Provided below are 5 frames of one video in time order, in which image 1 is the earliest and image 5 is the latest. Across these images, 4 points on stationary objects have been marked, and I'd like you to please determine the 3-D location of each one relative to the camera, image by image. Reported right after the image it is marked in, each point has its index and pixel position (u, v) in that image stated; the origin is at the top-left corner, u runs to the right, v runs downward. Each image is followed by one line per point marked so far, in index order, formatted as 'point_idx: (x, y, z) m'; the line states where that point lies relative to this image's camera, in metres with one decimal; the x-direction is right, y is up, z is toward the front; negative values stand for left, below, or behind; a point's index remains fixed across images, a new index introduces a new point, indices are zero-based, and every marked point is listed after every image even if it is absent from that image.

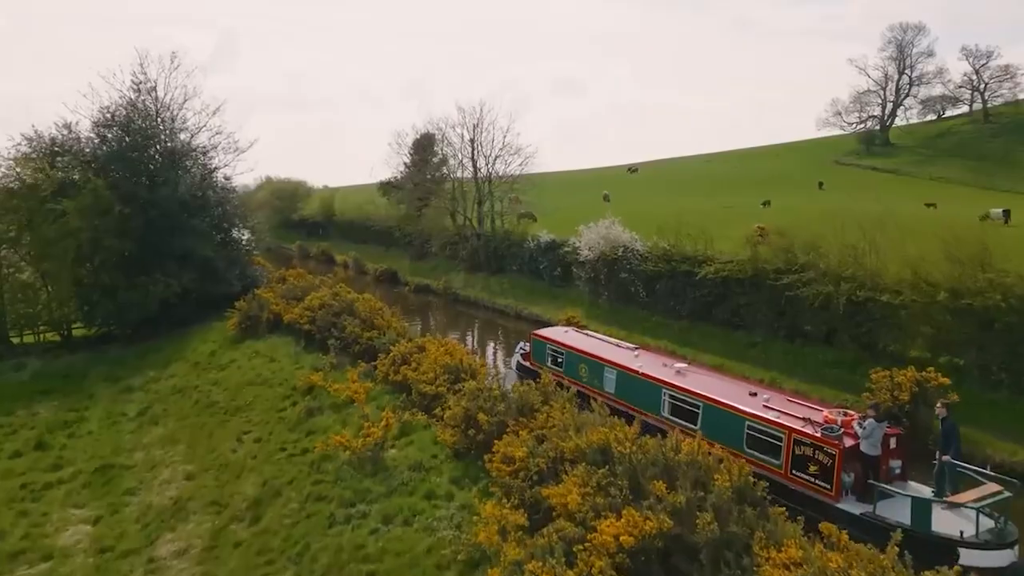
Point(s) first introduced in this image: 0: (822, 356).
0: (+7.9, -1.7, +17.4) m
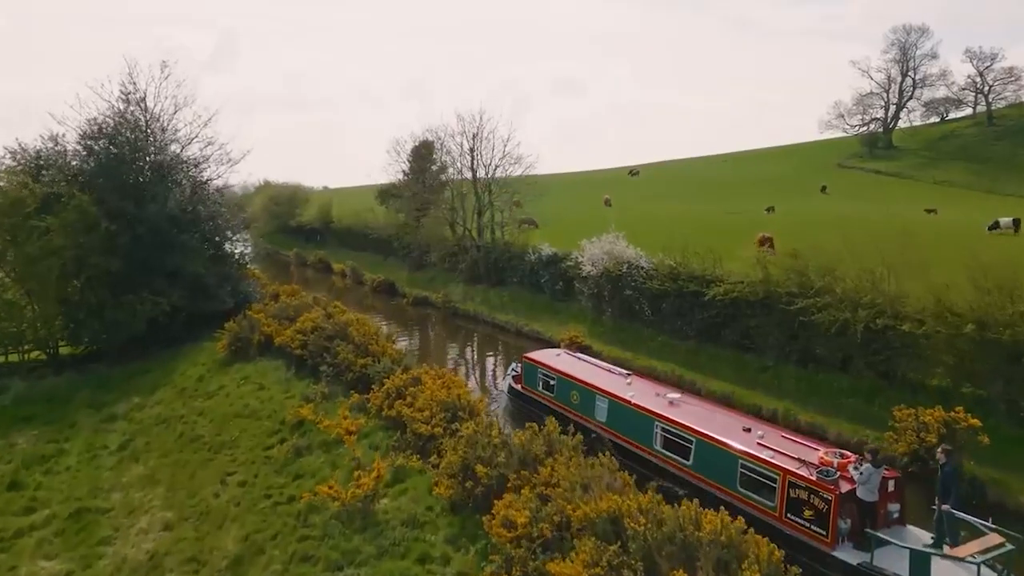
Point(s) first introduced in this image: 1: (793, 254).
0: (+7.9, -2.3, +16.6) m
1: (+7.7, +0.8, +18.5) m
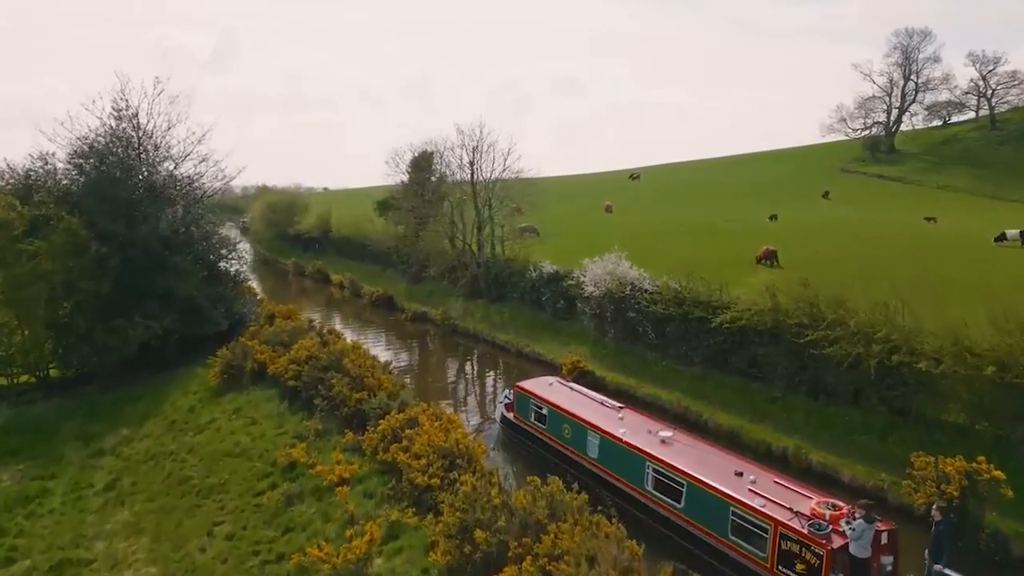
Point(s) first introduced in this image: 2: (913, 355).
0: (+7.9, -3.1, +16.0) m
1: (+7.7, +0.1, +18.0) m
2: (+8.7, -1.5, +14.8) m
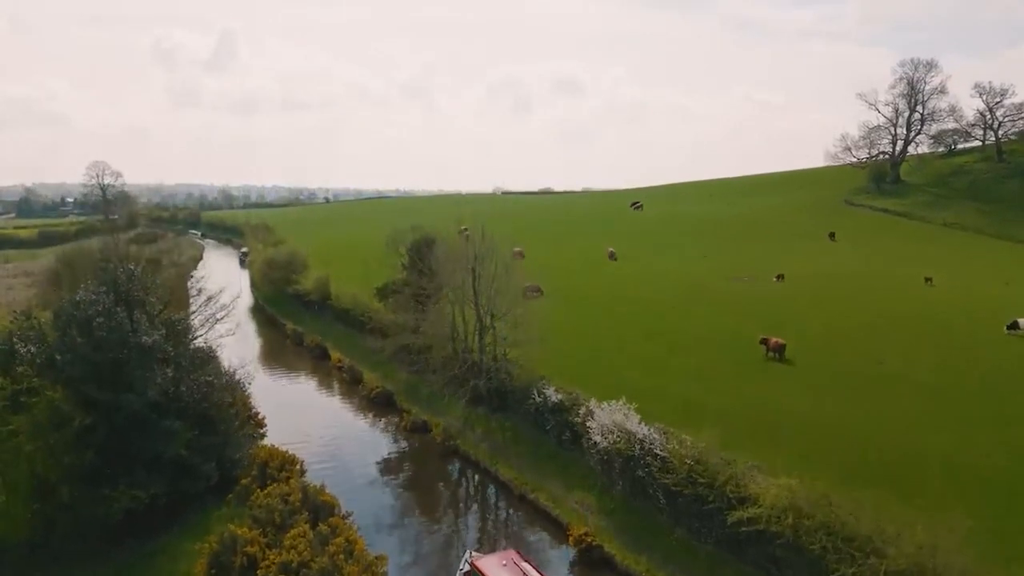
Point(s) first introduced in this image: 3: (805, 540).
0: (+8.0, -8.2, +15.0) m
1: (+7.8, -5.0, +16.9) m
2: (+8.8, -6.6, +13.8) m
3: (+7.0, -5.9, +16.4) m
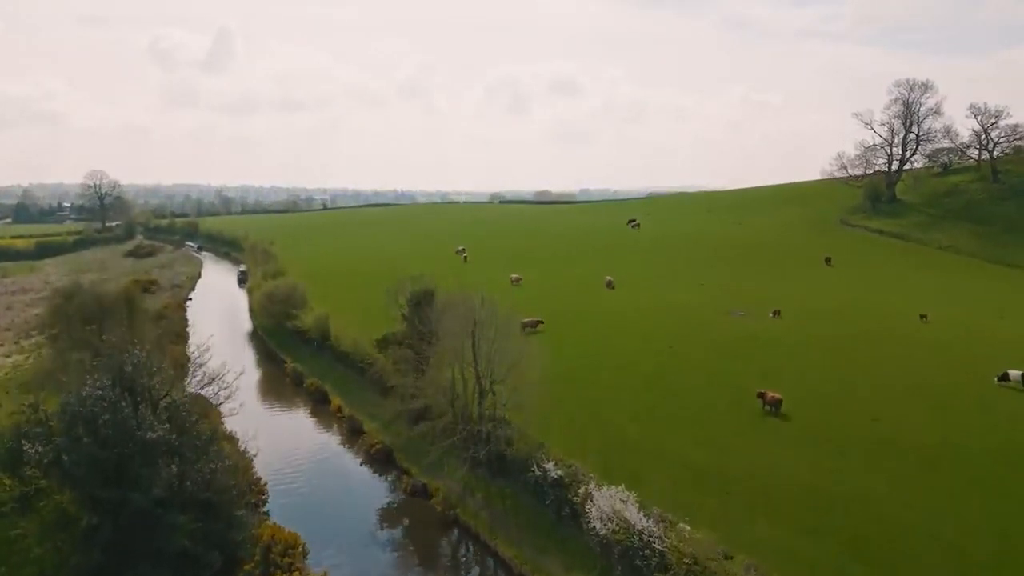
0: (+8.0, -11.3, +15.4) m
1: (+7.8, -8.1, +17.3) m
2: (+8.9, -9.7, +14.2) m
3: (+7.1, -9.0, +16.7) m
